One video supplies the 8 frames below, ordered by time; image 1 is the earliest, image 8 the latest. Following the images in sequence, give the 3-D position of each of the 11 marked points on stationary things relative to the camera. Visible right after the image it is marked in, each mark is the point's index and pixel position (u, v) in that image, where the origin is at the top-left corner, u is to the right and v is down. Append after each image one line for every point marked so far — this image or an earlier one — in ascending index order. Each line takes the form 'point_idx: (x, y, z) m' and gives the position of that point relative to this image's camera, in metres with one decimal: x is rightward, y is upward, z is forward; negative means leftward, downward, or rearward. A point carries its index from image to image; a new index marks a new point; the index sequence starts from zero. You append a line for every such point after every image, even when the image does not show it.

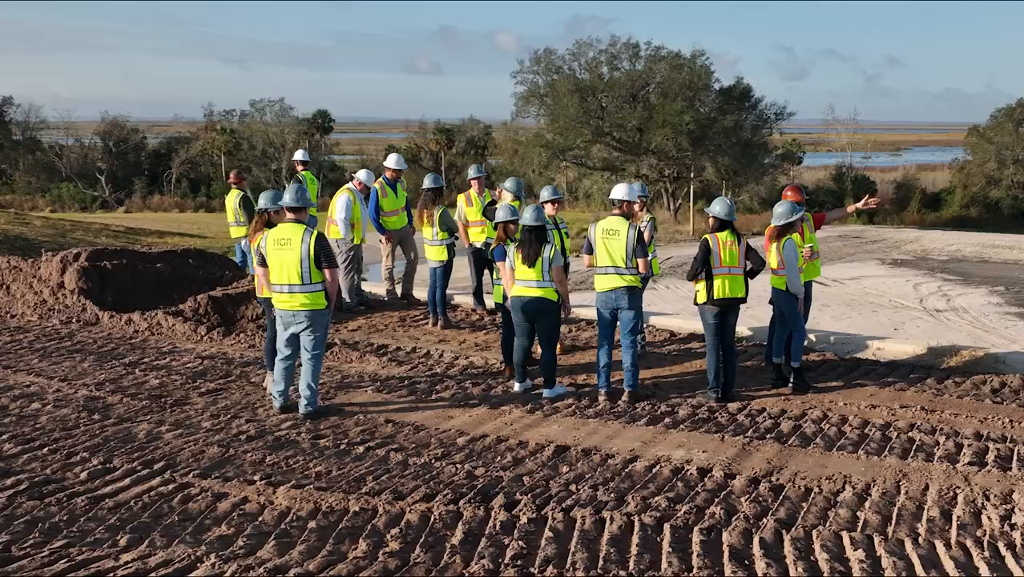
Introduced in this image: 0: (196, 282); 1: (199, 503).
0: (-3.2, +0.1, +10.6) m
1: (-1.4, -1.0, +4.9) m
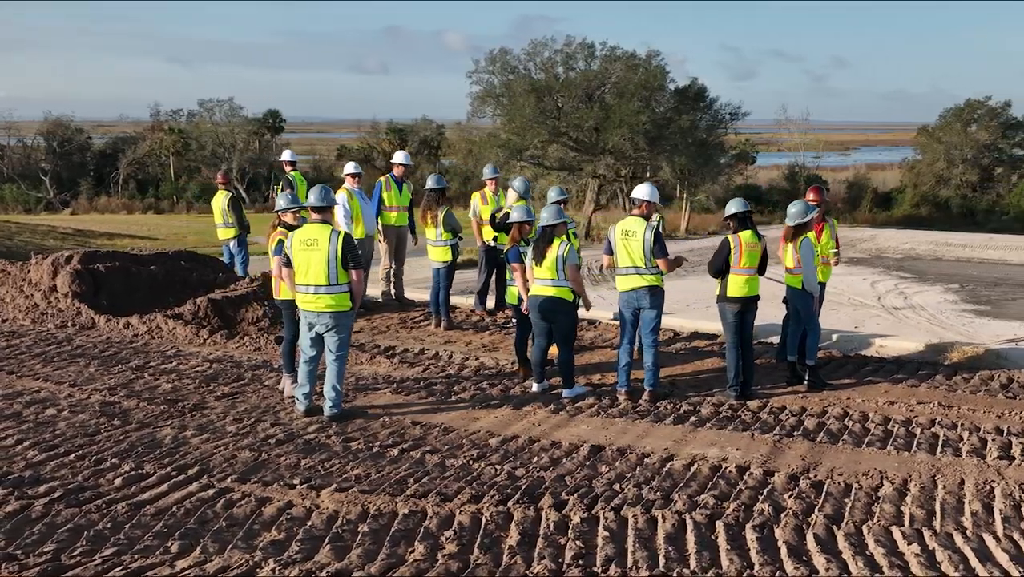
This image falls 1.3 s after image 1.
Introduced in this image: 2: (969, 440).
0: (-3.2, 0.0, +10.5) m
1: (-1.2, -1.0, +4.8) m
2: (+2.5, -0.8, +5.7) m
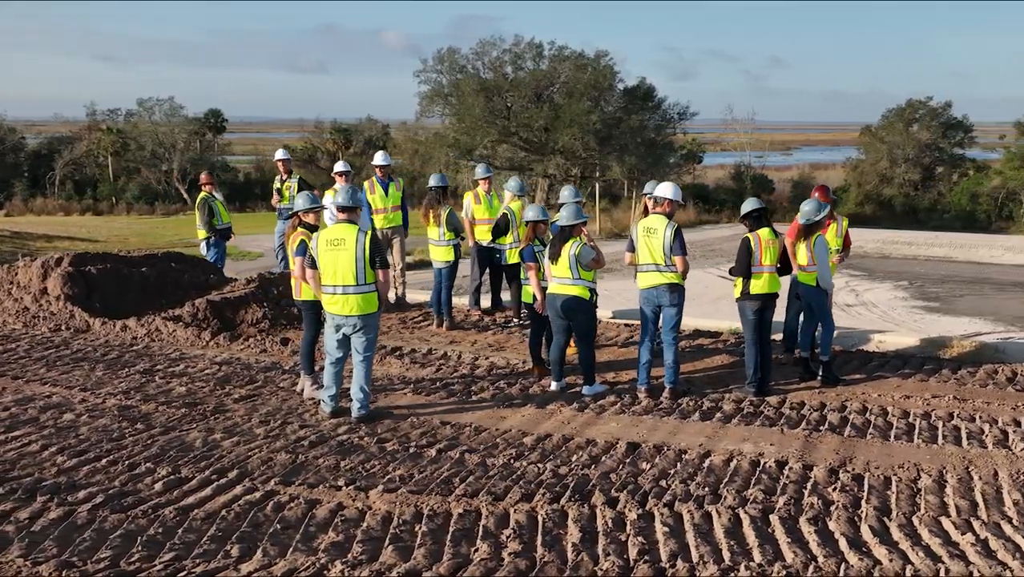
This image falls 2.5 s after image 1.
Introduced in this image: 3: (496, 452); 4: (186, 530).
0: (-3.2, 0.0, +10.4) m
1: (-1.0, -1.0, +4.8) m
2: (+2.7, -0.8, +5.9) m
3: (-0.1, -0.9, +5.6) m
4: (-1.4, -1.1, +4.6) m
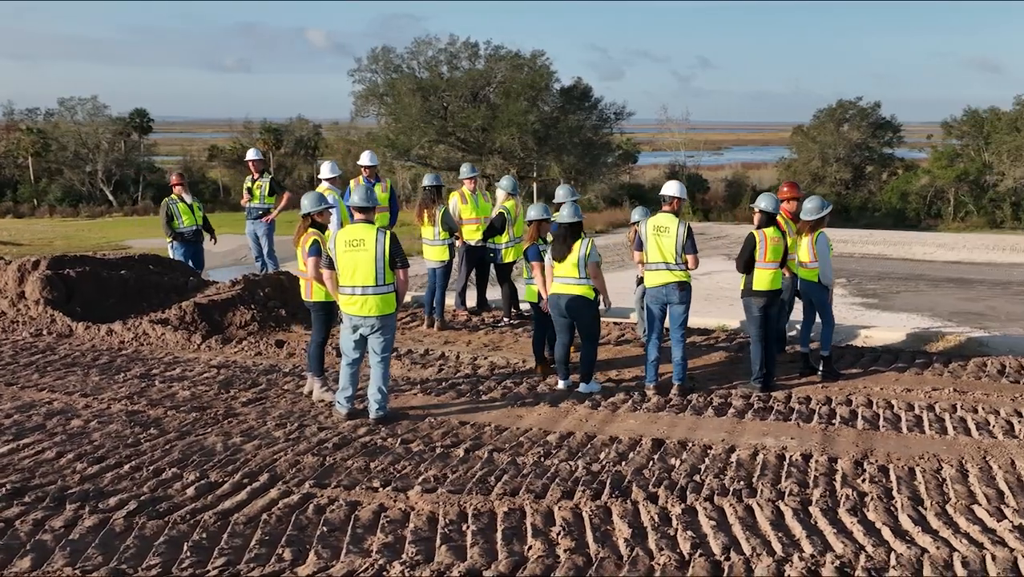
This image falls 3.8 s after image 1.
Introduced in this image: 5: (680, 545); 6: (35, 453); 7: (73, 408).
0: (-3.4, 0.0, +10.2) m
1: (-0.8, -1.0, +4.8) m
2: (+2.8, -0.8, +6.1) m
3: (+0.1, -0.9, +5.7) m
4: (-1.2, -1.1, +4.6) m
5: (+0.7, -1.1, +4.4) m
6: (-2.6, -0.9, +5.7) m
7: (-2.8, -0.8, +6.7) m
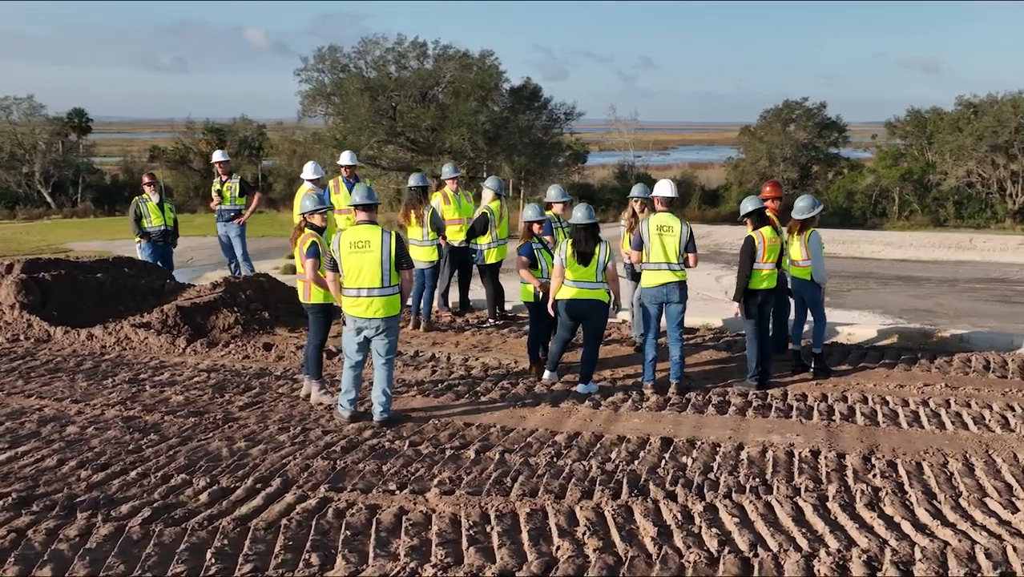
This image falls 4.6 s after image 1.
0: (-3.6, 0.0, +10.1) m
1: (-0.7, -1.0, +4.8) m
2: (+2.8, -0.7, +6.2) m
3: (+0.1, -0.9, +5.7) m
4: (-1.1, -1.1, +4.5) m
5: (+0.8, -1.1, +4.4) m
6: (-2.5, -0.9, +5.6) m
7: (-2.8, -0.8, +6.6) m
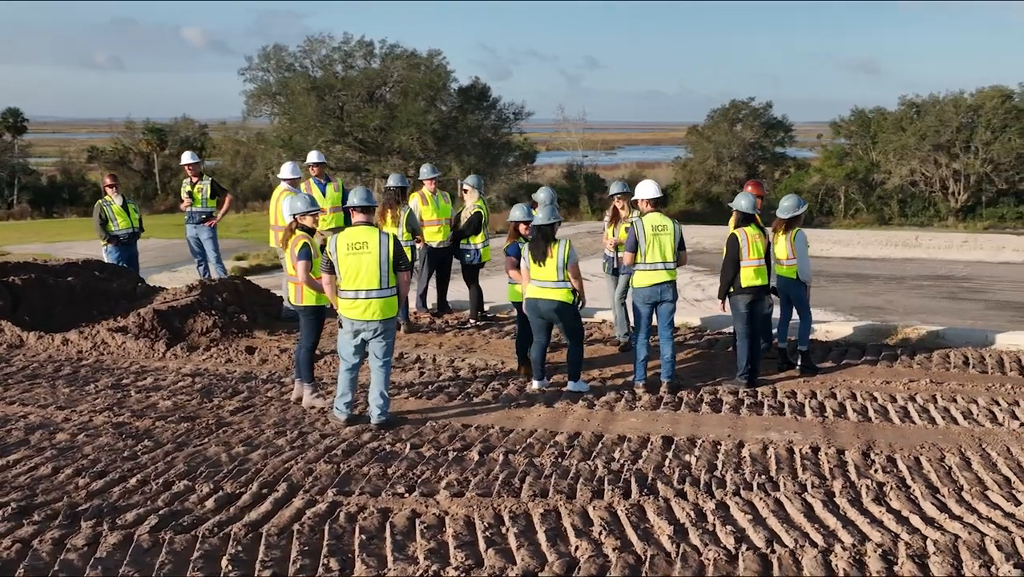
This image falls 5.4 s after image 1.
0: (-3.7, -0.1, +9.9) m
1: (-0.6, -1.0, +4.7) m
2: (+2.8, -0.7, +6.4) m
3: (+0.1, -0.9, +5.7) m
4: (-1.0, -1.1, +4.5) m
5: (+0.9, -1.1, +4.5) m
6: (-2.5, -0.9, +5.5) m
7: (-2.8, -0.8, +6.4) m
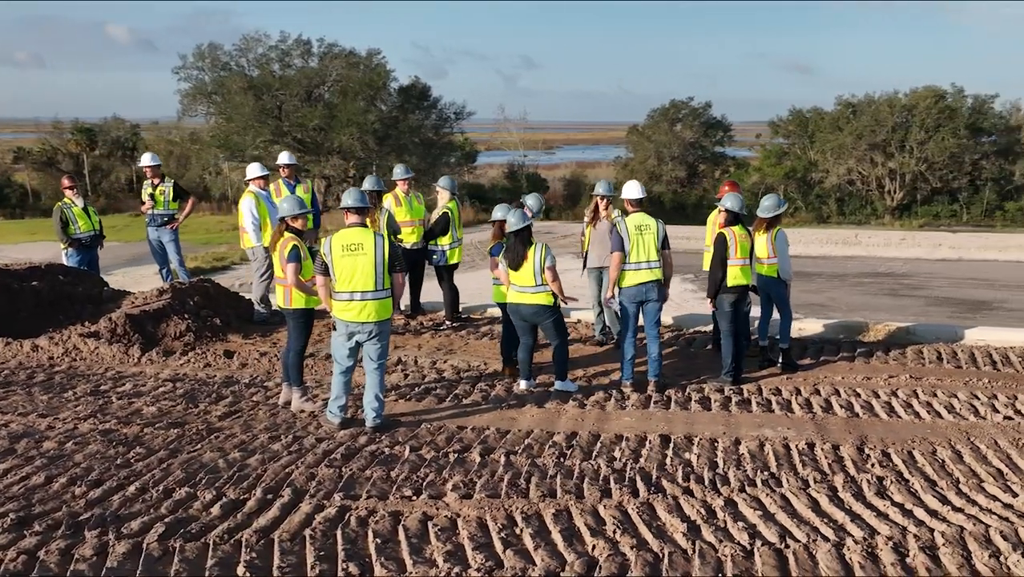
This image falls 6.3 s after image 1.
0: (-4.0, -0.1, +9.7) m
1: (-0.6, -1.0, +4.7) m
2: (+2.8, -0.7, +6.5) m
3: (+0.1, -0.9, +5.7) m
4: (-1.0, -1.1, +4.4) m
5: (+1.0, -1.1, +4.5) m
6: (-2.5, -1.0, +5.4) m
7: (-2.8, -0.8, +6.3) m
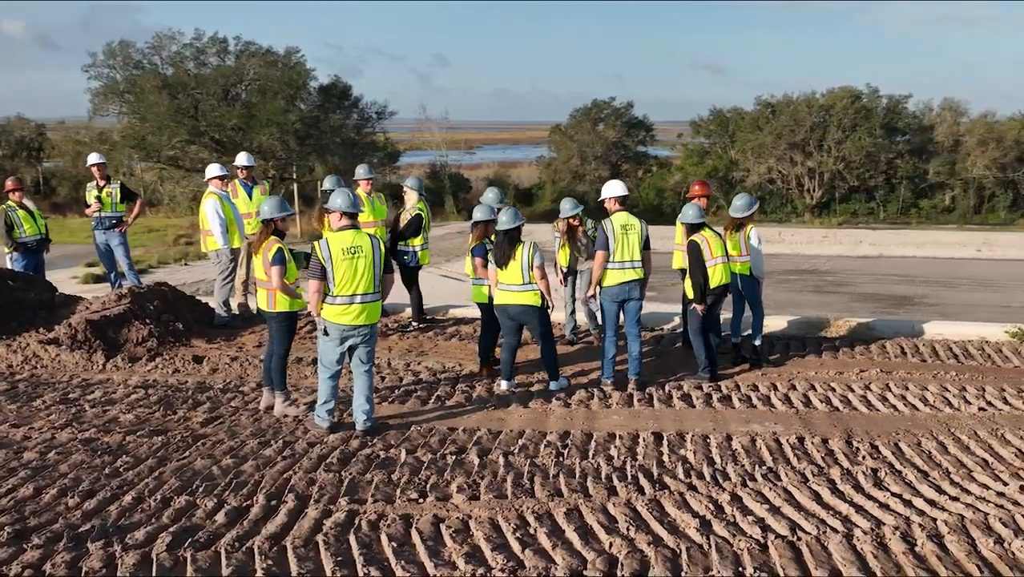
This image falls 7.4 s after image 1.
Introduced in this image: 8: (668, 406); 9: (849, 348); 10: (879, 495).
0: (-4.3, -0.2, +9.4) m
1: (-0.5, -1.1, +4.7) m
2: (+2.7, -0.7, +6.7) m
3: (+0.1, -0.9, +5.7) m
4: (-0.9, -1.1, +4.4) m
5: (+1.0, -1.0, +4.6) m
6: (-2.5, -1.0, +5.2) m
7: (-2.9, -0.9, +6.1) m
8: (+1.0, -0.7, +6.6) m
9: (+2.6, -0.5, +8.2) m
10: (+1.7, -1.0, +5.0) m
